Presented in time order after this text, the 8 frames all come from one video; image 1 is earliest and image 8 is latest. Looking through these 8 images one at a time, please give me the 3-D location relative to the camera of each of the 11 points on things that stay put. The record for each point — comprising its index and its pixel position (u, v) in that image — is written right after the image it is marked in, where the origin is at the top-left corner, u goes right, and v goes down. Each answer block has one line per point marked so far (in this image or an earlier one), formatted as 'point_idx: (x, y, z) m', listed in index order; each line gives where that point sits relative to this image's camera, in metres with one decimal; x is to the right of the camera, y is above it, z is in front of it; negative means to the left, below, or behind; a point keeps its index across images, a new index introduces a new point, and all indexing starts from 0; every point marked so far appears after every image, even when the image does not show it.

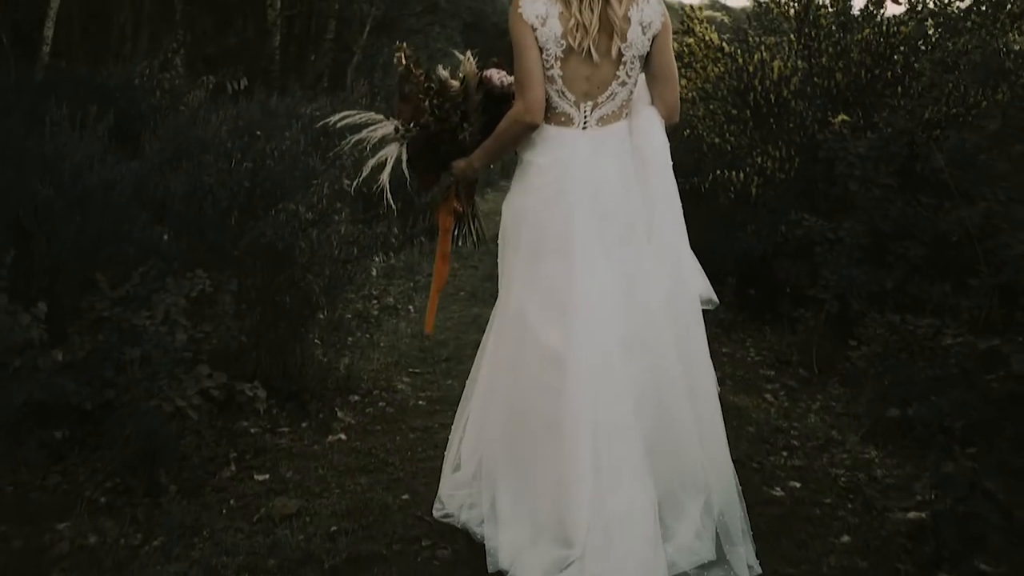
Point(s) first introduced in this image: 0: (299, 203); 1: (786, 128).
0: (-0.7, +0.2, +3.2) m
1: (+1.1, +0.6, +4.2) m
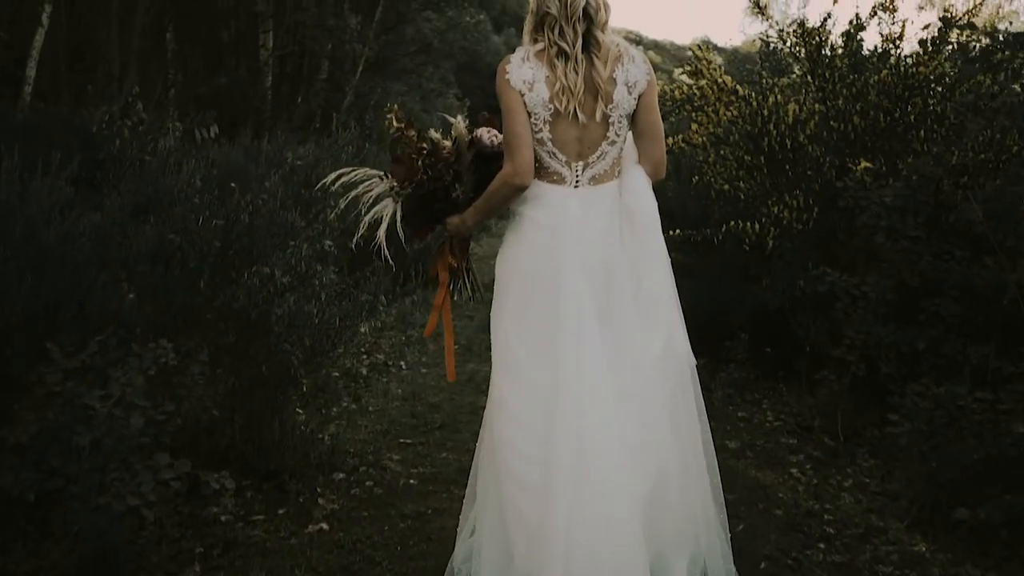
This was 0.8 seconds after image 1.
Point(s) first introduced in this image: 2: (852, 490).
0: (-0.7, 0.0, +2.9) m
1: (+1.1, +0.4, +4.0) m
2: (+0.9, -0.6, +3.0) m
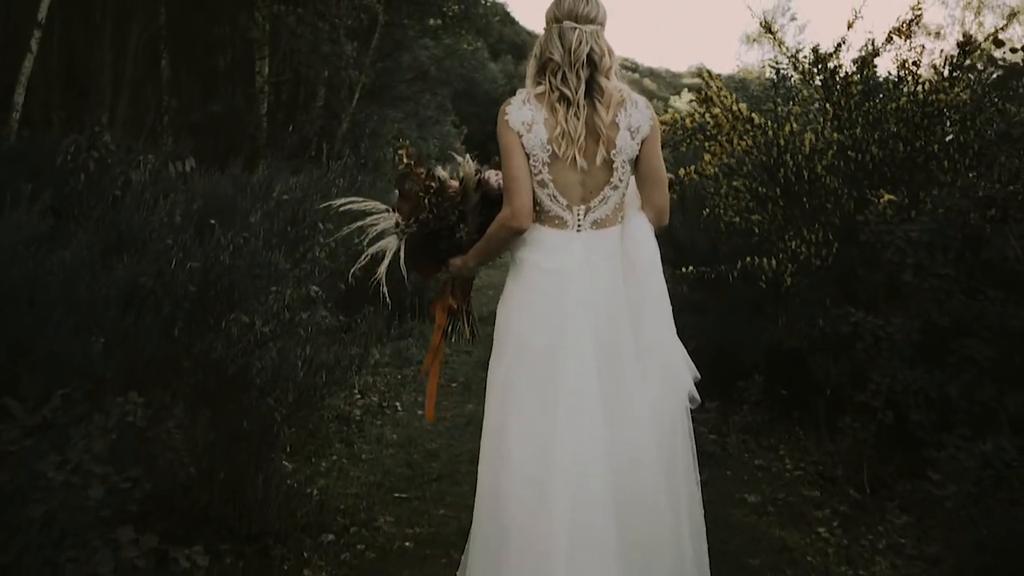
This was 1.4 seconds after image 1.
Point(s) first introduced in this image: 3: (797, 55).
0: (-0.7, -0.1, +2.7) m
1: (+1.1, +0.3, +3.7) m
2: (+0.9, -0.7, +2.7) m
3: (+1.1, +0.9, +4.0) m
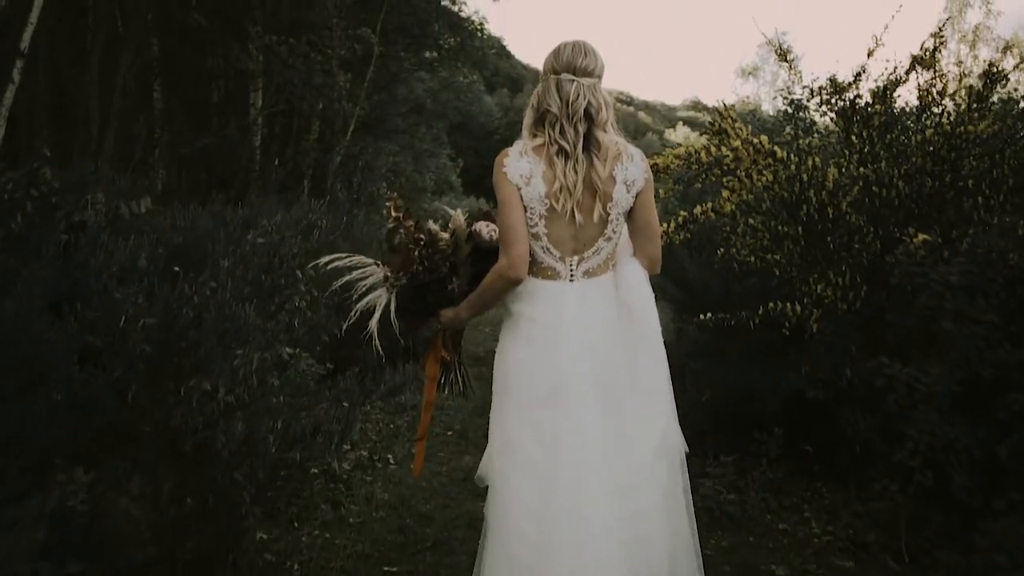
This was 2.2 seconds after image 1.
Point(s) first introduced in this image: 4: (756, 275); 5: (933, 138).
0: (-0.6, -0.2, +2.4) m
1: (+1.1, +0.1, +3.5) m
2: (+1.0, -0.8, +2.4) m
3: (+1.1, +0.7, +3.8) m
4: (+0.9, +0.1, +3.9) m
5: (+1.3, +0.5, +3.3) m
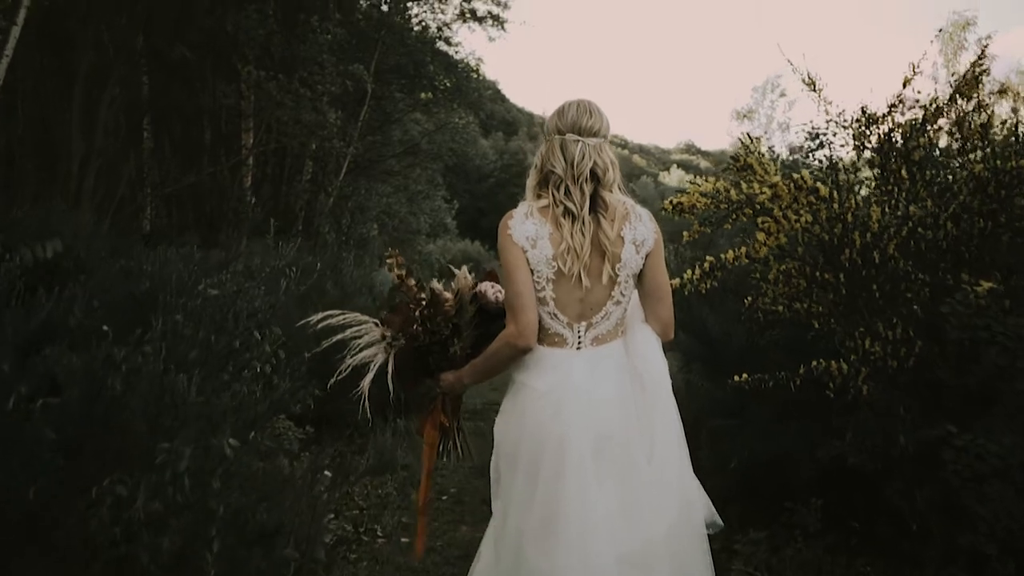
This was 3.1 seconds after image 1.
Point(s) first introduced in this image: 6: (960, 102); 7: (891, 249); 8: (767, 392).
0: (-0.6, -0.3, +2.0) m
1: (+1.1, 0.0, +3.1) m
2: (+1.0, -0.9, +2.0) m
3: (+1.1, +0.5, +3.4) m
4: (+0.9, -0.1, +3.5) m
5: (+1.3, +0.3, +3.0) m
6: (+1.4, +0.6, +3.1) m
7: (+1.1, +0.1, +3.1) m
8: (+0.8, -0.3, +3.6) m
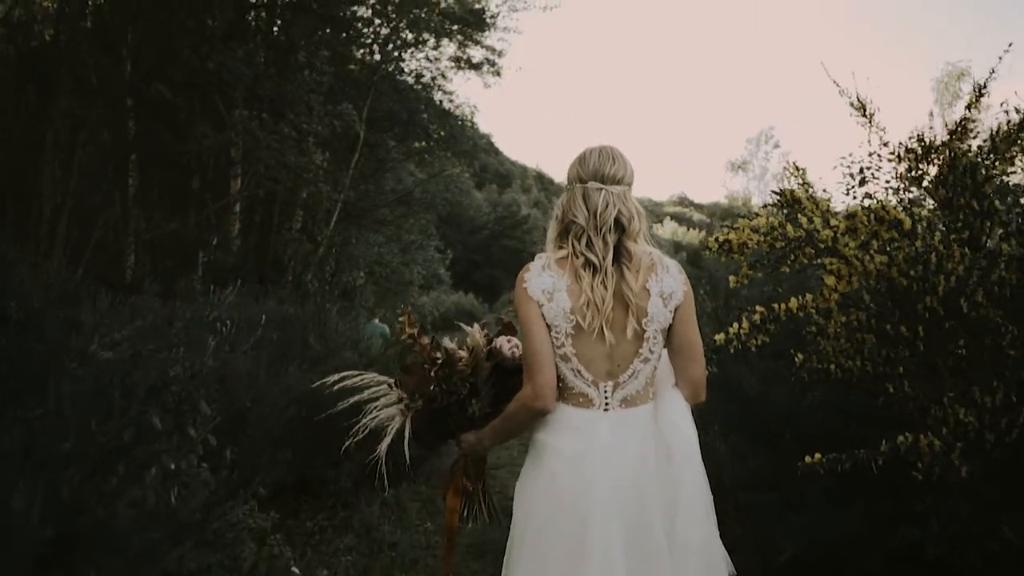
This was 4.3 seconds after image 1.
0: (-0.6, -0.4, +1.5) m
1: (+1.1, -0.2, +2.6) m
2: (+1.0, -1.0, +1.4) m
3: (+1.1, +0.4, +2.9) m
4: (+0.9, -0.3, +2.9) m
5: (+1.4, +0.2, +2.5) m
6: (+1.4, +0.4, +2.6) m
7: (+1.1, 0.0, +2.6) m
8: (+0.8, -0.5, +3.1) m
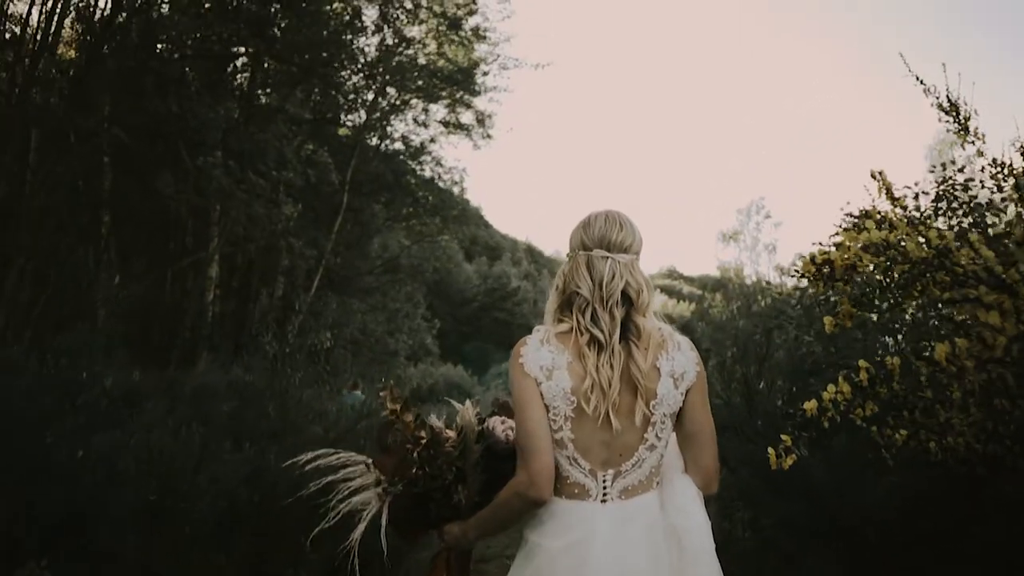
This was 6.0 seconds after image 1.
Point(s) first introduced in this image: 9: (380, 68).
0: (-0.6, -0.4, +0.7) m
1: (+1.1, -0.2, +1.8) m
2: (+1.0, -1.0, +0.6) m
3: (+1.1, +0.3, +2.1) m
4: (+0.9, -0.4, +2.2) m
5: (+1.4, +0.1, +1.7) m
6: (+1.4, +0.3, +1.9) m
7: (+1.1, -0.1, +1.8) m
8: (+0.8, -0.6, +2.3) m
9: (-1.0, +1.7, +8.5) m
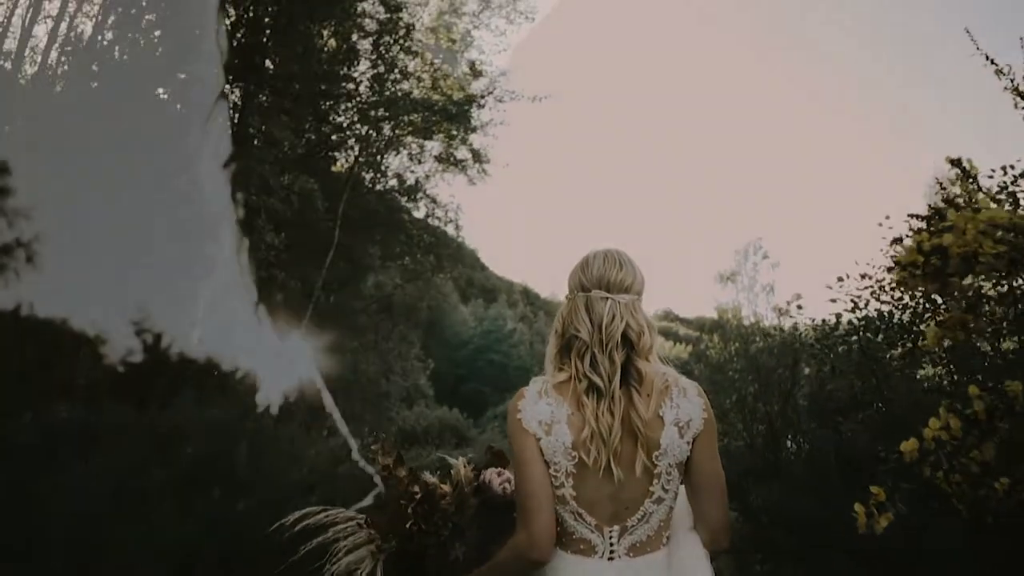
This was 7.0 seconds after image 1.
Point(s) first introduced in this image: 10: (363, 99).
0: (-0.6, -0.3, +0.2) m
1: (+1.1, -0.2, +1.4) m
2: (+1.0, -0.9, +0.1) m
3: (+1.1, +0.3, +1.7) m
4: (+0.9, -0.4, +1.7) m
5: (+1.4, +0.1, +1.3) m
6: (+1.4, +0.3, +1.5) m
7: (+1.1, -0.1, +1.4) m
8: (+0.8, -0.6, +1.8) m
9: (-1.1, +1.4, +8.1) m
10: (-1.1, +1.5, +8.1) m
